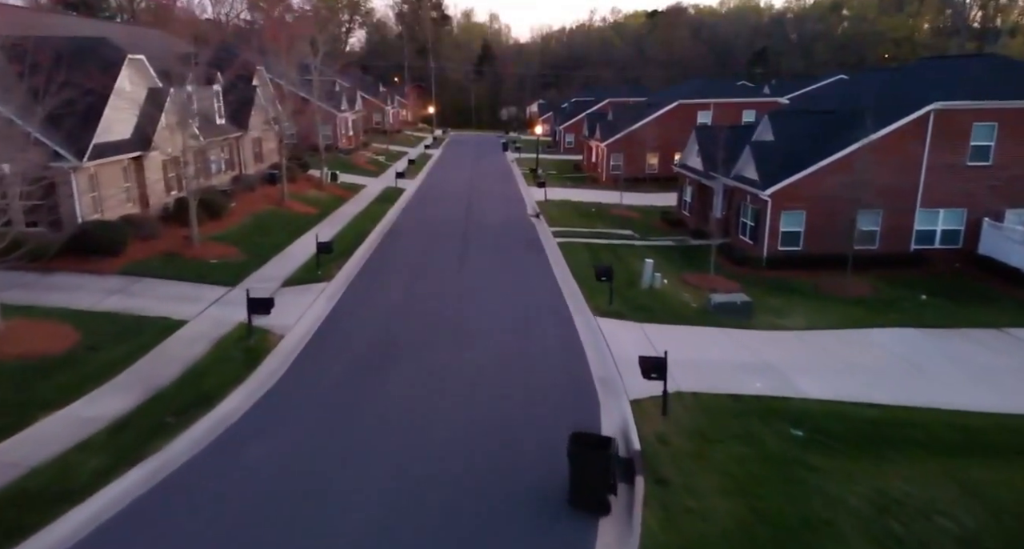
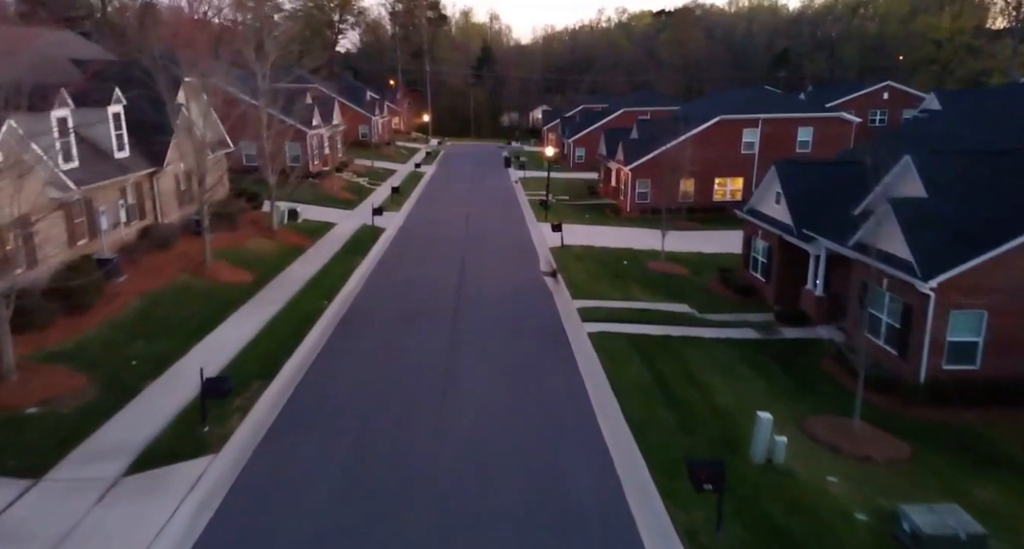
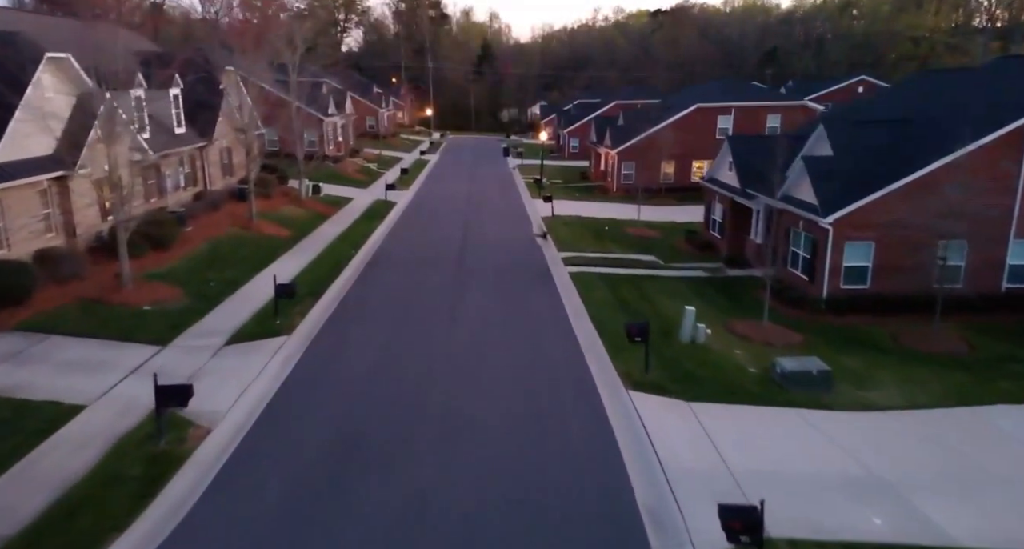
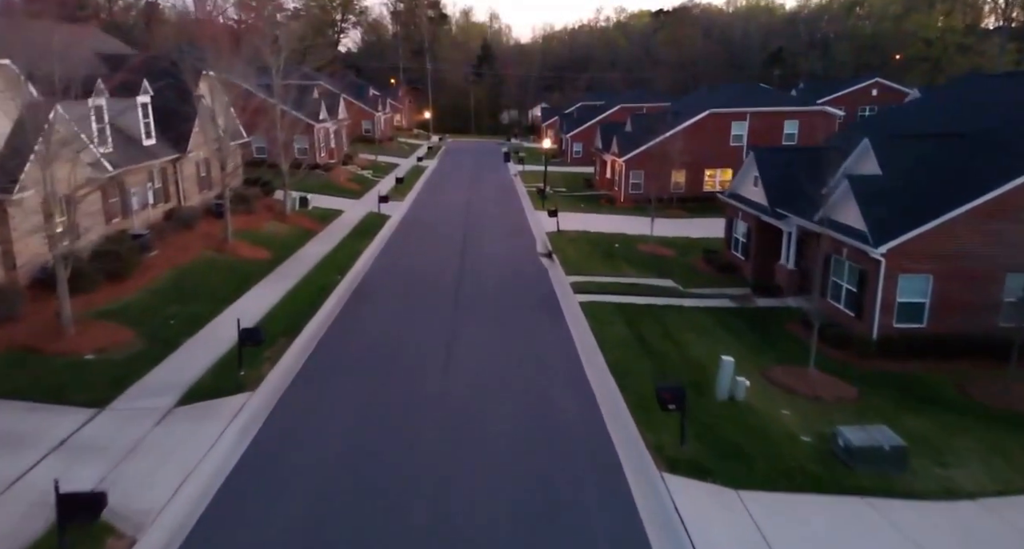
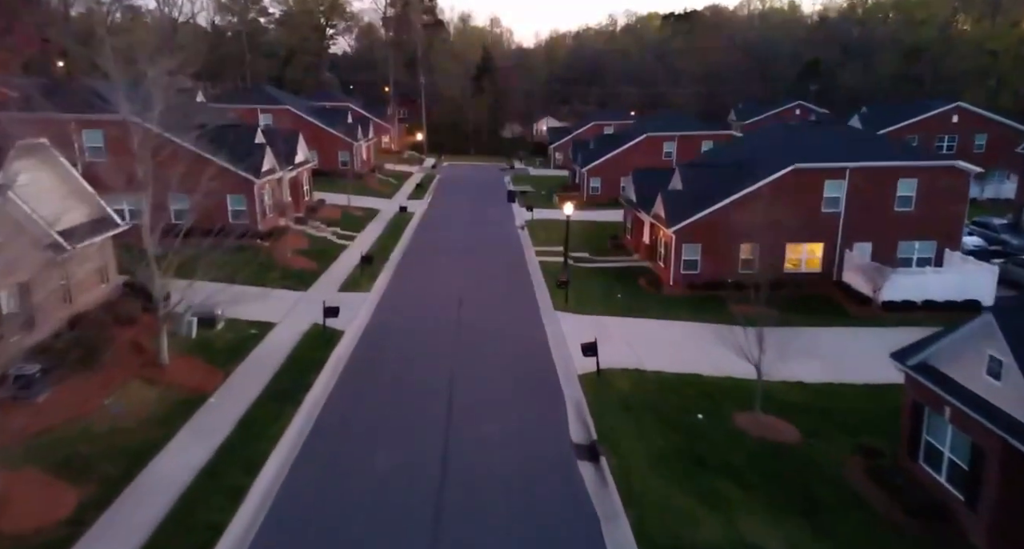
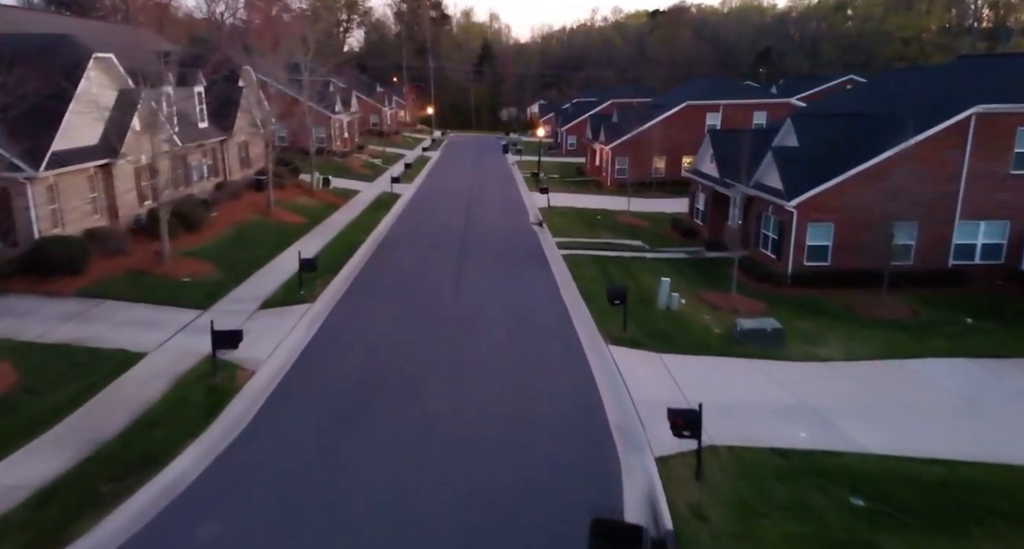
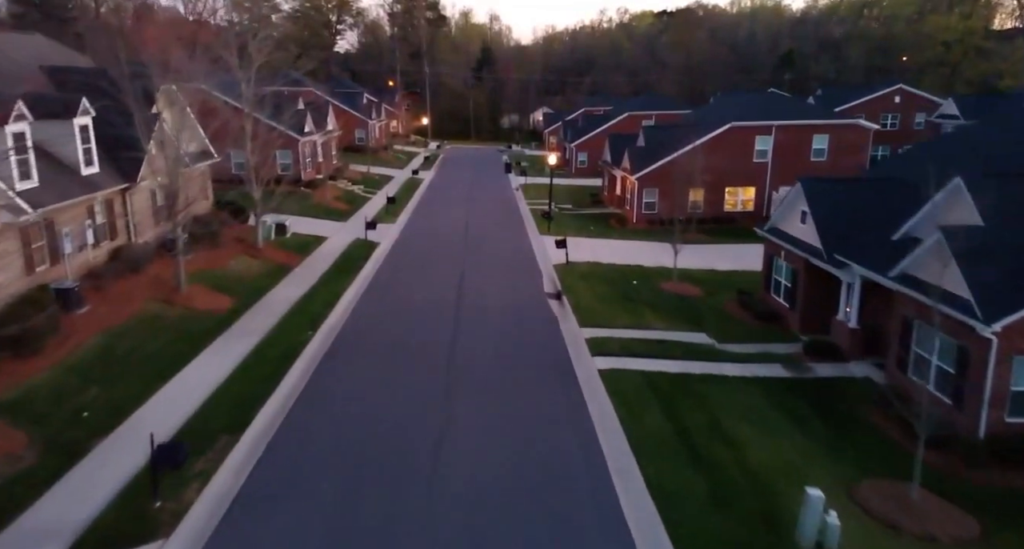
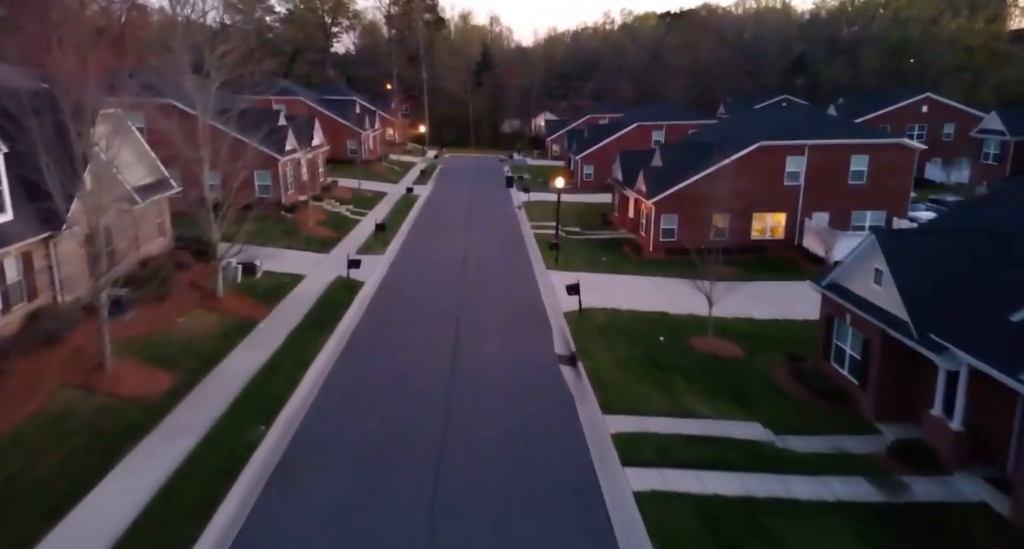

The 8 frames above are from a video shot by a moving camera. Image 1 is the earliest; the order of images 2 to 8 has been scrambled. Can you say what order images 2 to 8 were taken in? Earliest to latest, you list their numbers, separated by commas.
6, 3, 4, 2, 7, 8, 5
